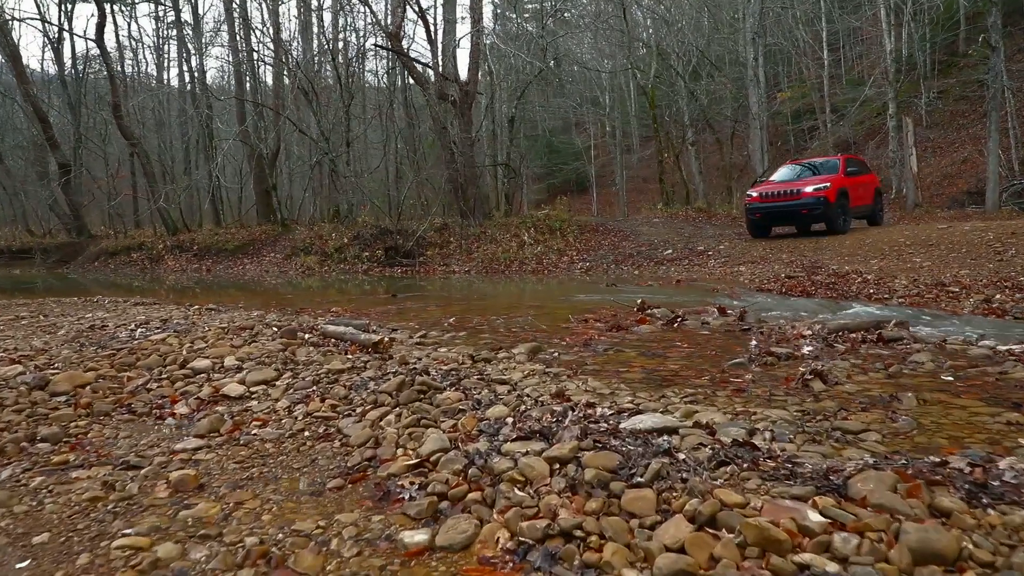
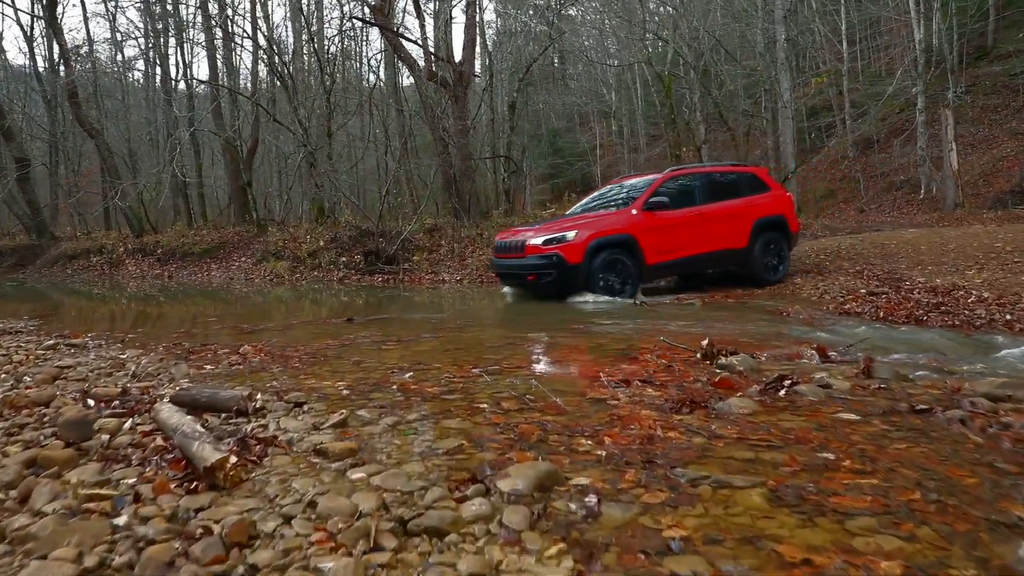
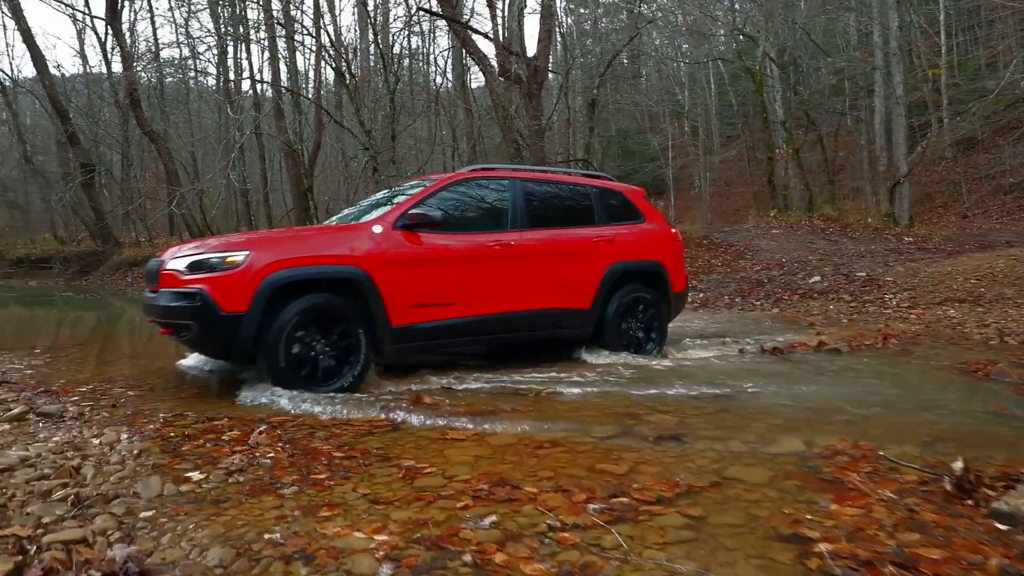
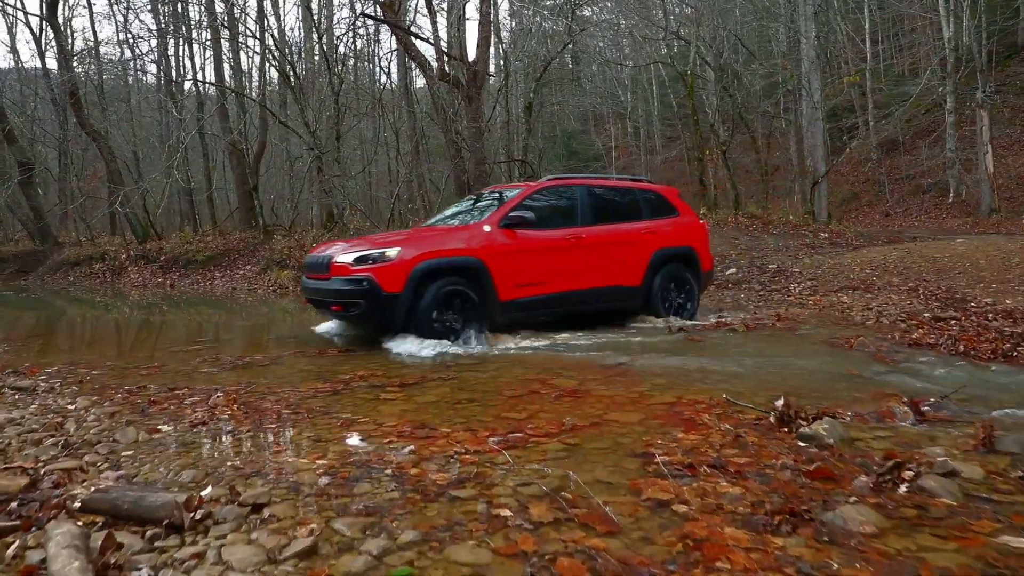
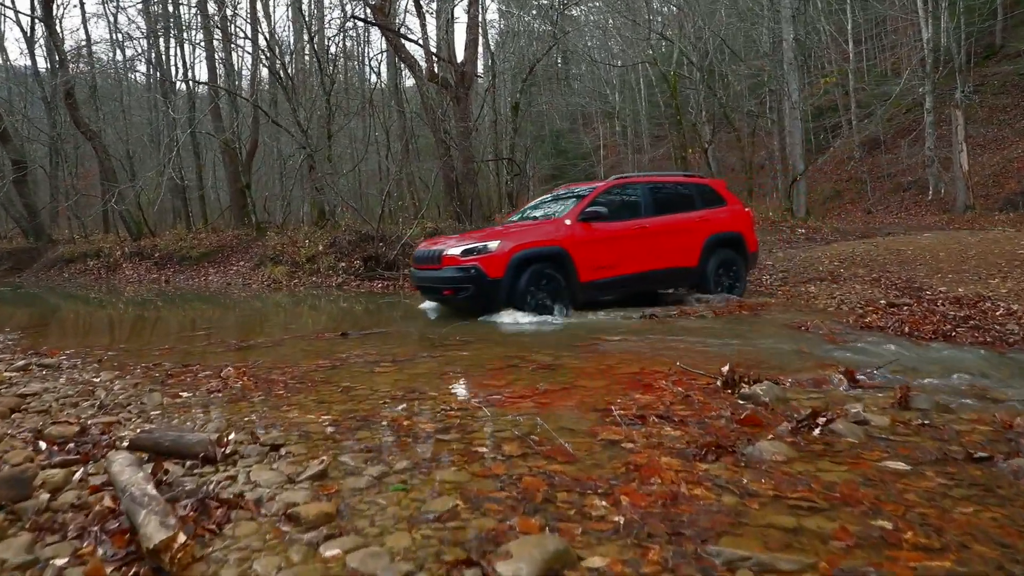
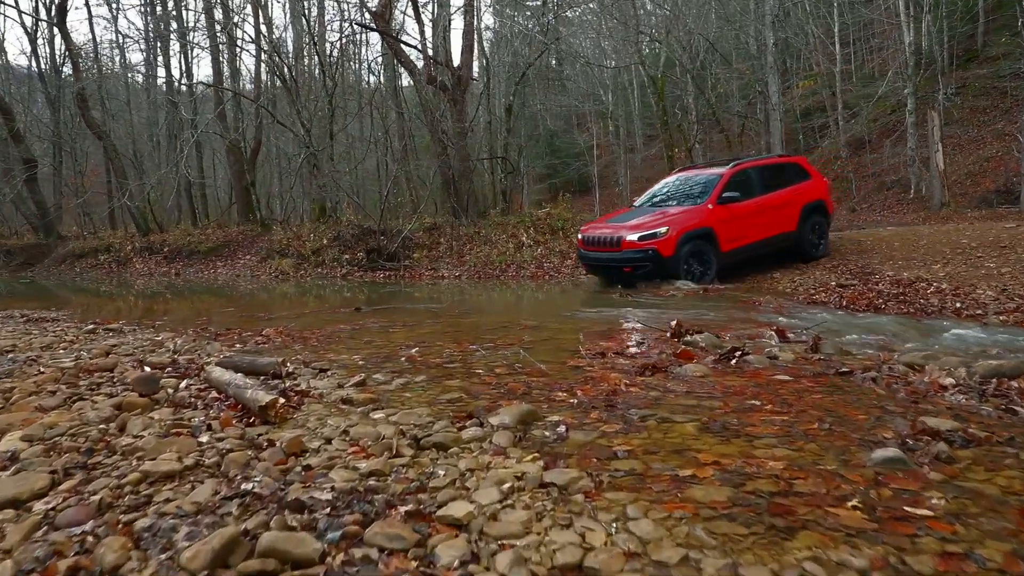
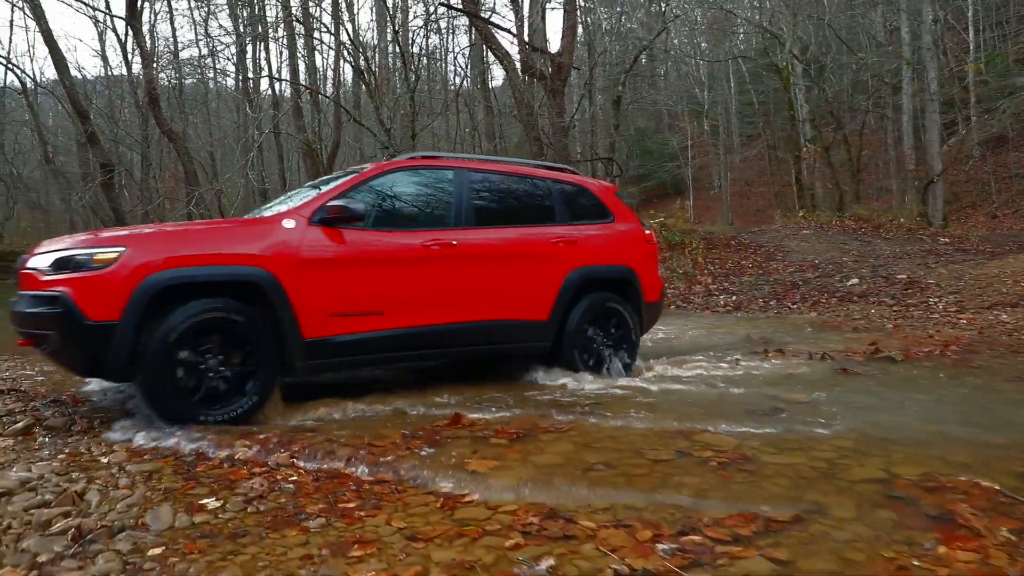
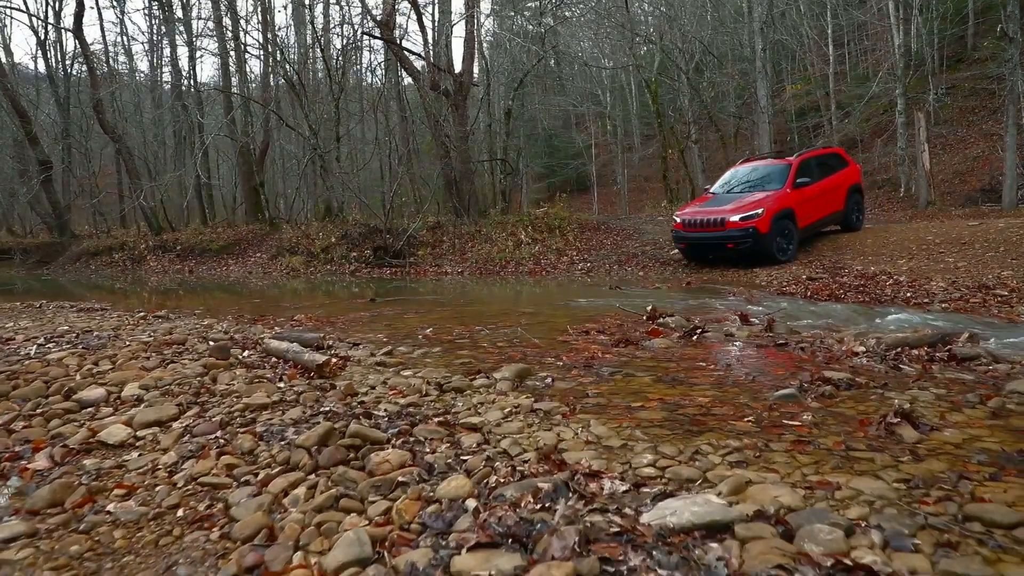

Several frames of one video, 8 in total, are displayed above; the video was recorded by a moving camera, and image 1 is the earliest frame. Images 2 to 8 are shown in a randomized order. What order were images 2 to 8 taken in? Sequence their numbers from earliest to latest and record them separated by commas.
8, 6, 2, 5, 4, 3, 7
